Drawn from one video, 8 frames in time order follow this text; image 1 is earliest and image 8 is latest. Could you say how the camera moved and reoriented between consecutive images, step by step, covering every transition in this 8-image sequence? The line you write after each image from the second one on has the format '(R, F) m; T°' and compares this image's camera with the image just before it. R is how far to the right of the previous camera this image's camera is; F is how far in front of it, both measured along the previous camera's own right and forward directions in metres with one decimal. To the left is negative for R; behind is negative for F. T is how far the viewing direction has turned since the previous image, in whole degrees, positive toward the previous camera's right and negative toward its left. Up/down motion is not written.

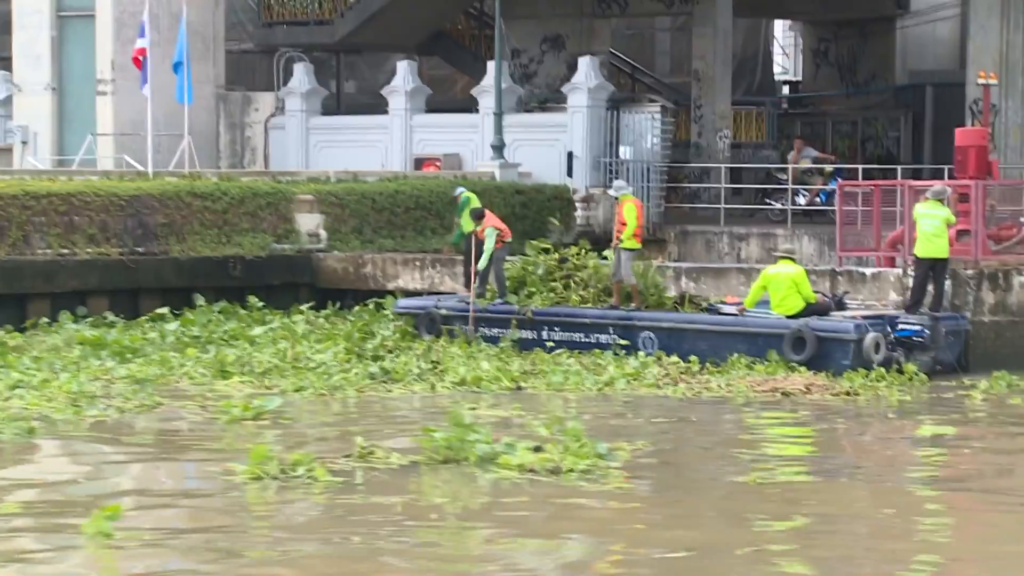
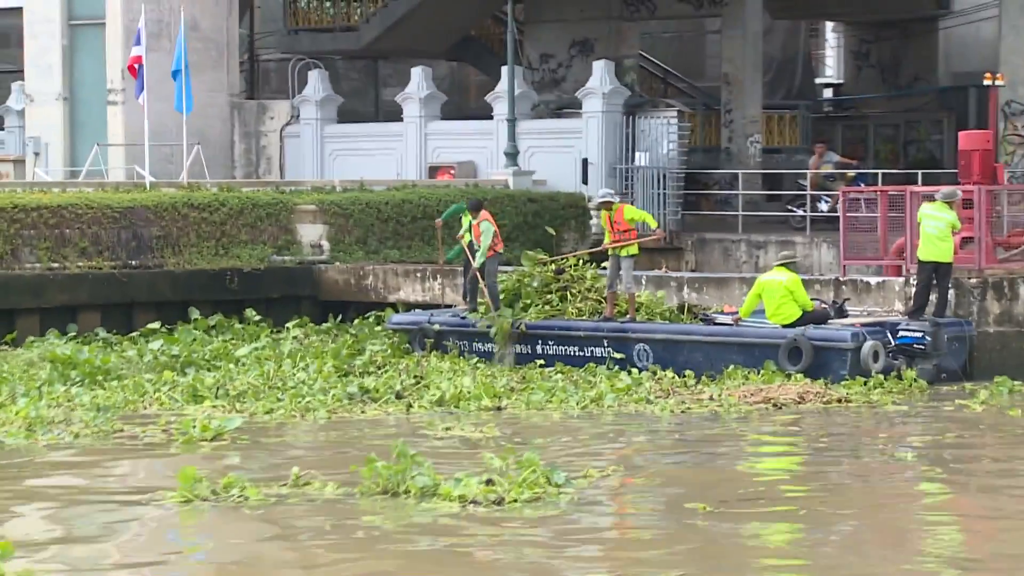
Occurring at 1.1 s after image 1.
(+0.7, +0.6) m; -2°
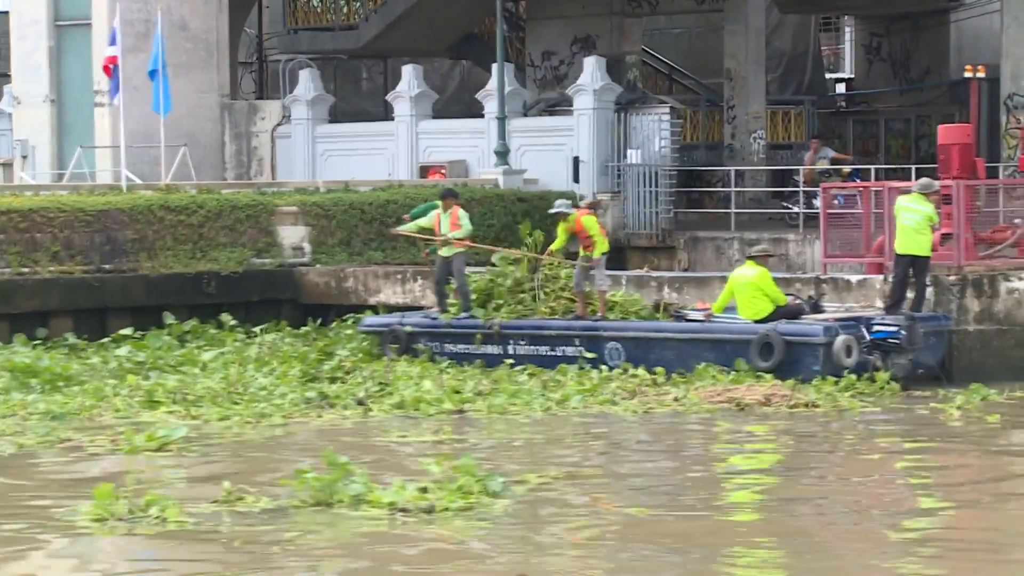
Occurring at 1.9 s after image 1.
(+0.6, +0.5) m; -1°
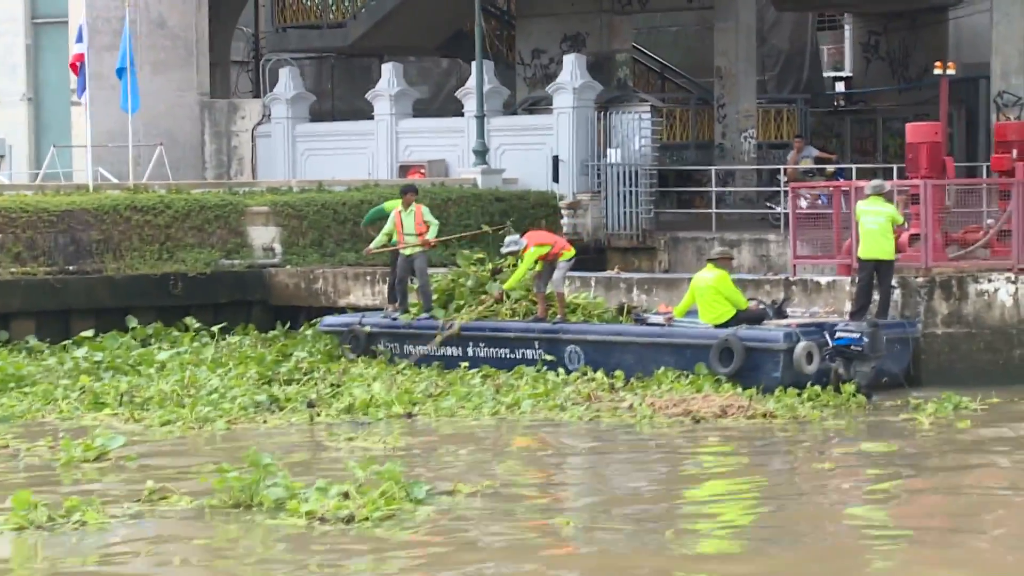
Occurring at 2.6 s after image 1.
(+0.5, +0.4) m; -1°
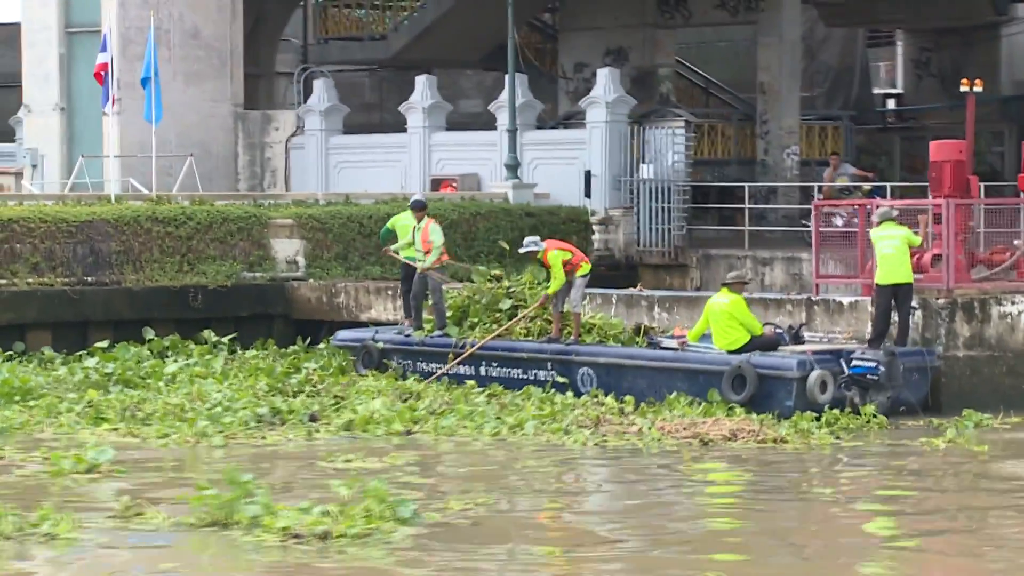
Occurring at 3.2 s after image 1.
(+0.4, +0.3) m; -2°
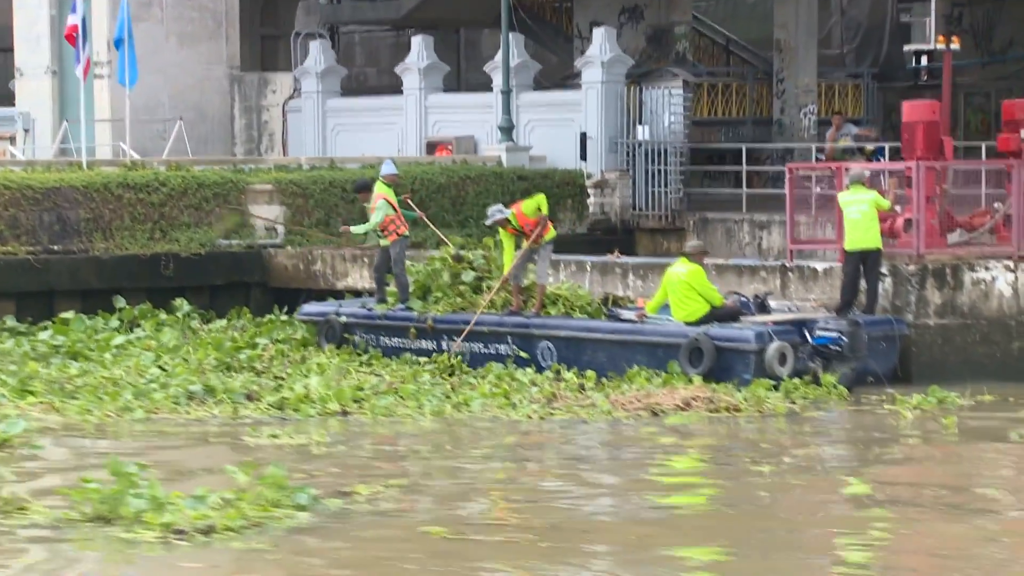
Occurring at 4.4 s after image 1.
(+0.8, +0.7) m; -2°
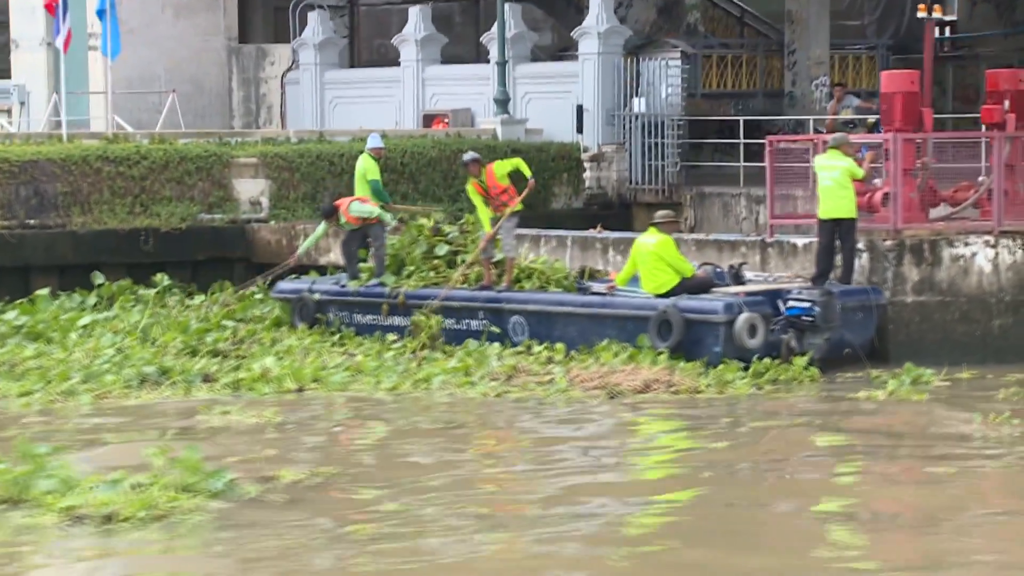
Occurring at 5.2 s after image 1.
(+0.6, +0.4) m; -1°
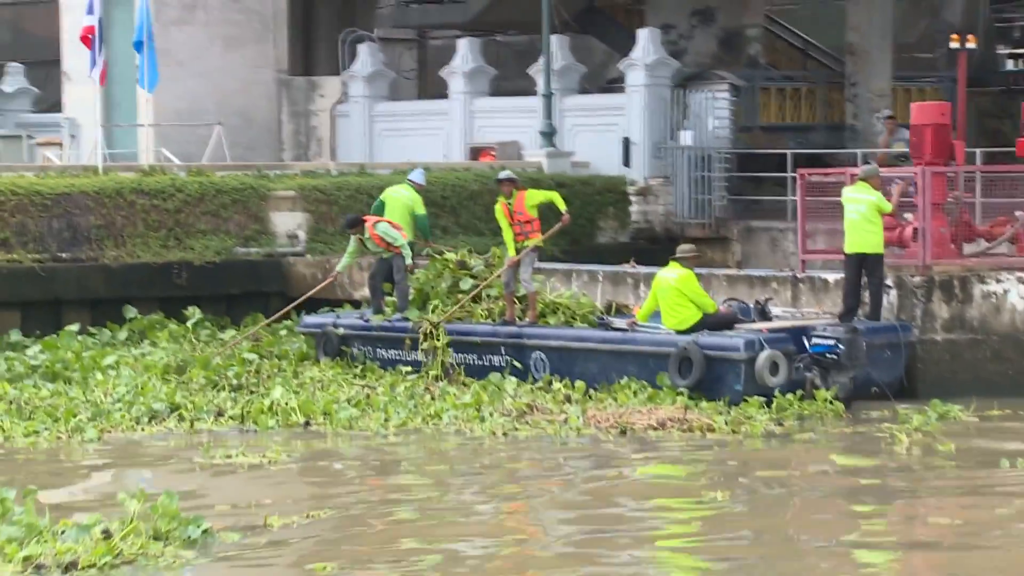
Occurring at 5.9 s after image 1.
(+0.5, +0.4) m; -2°
